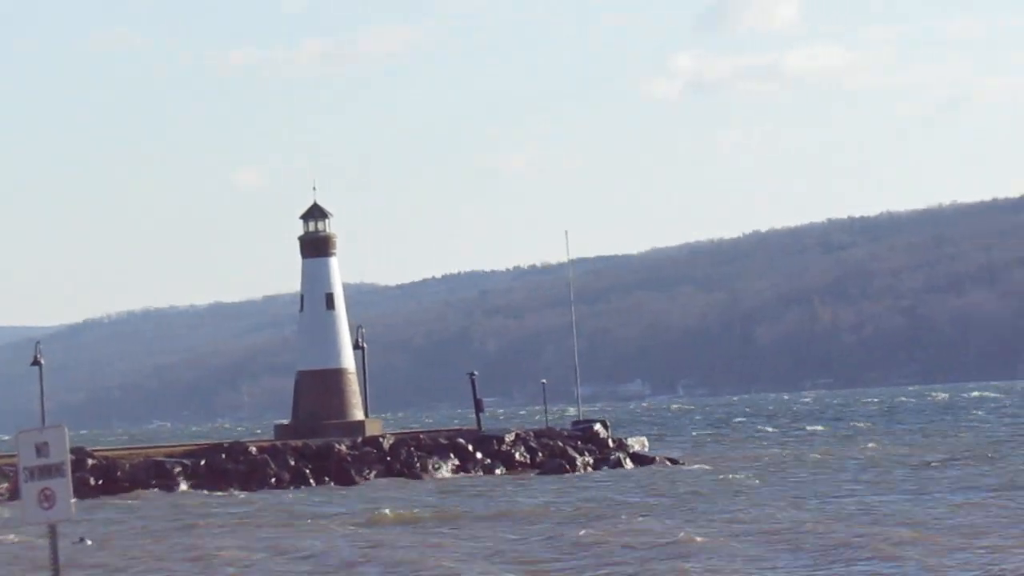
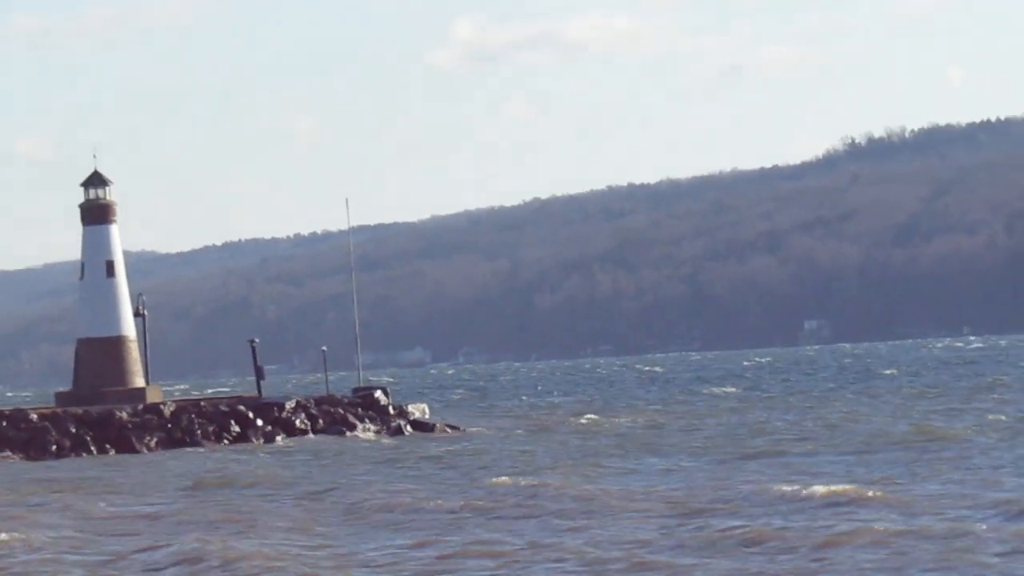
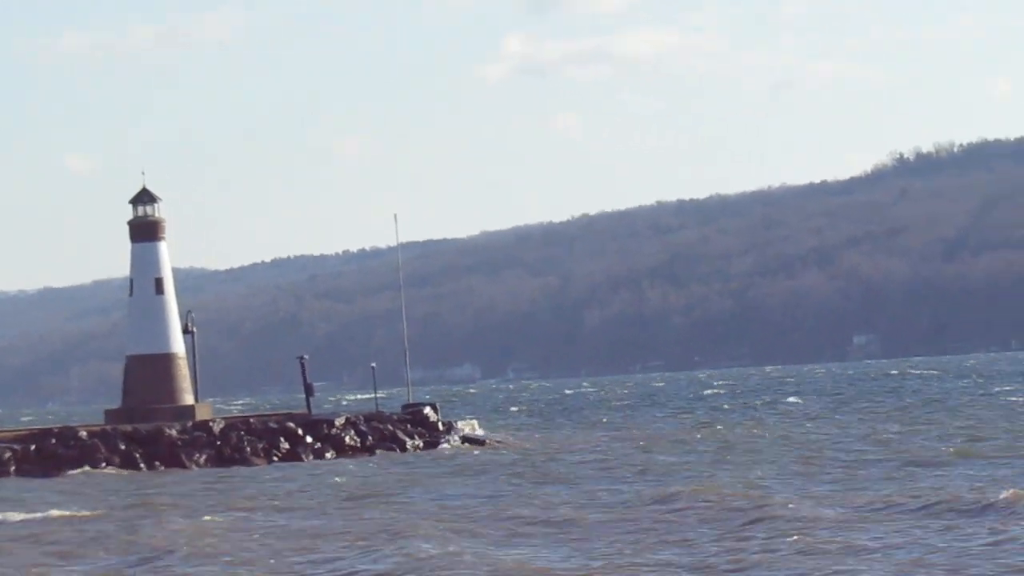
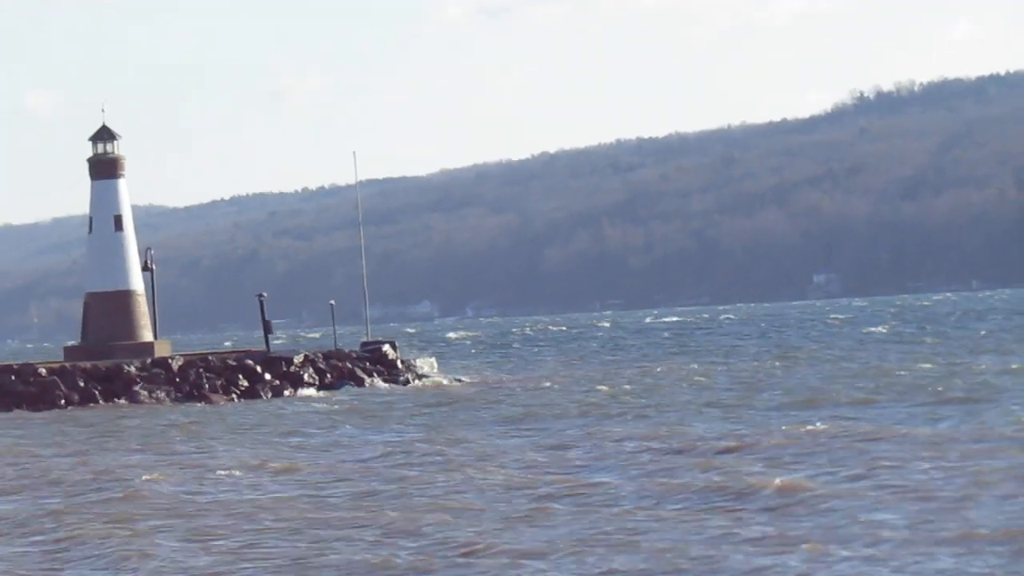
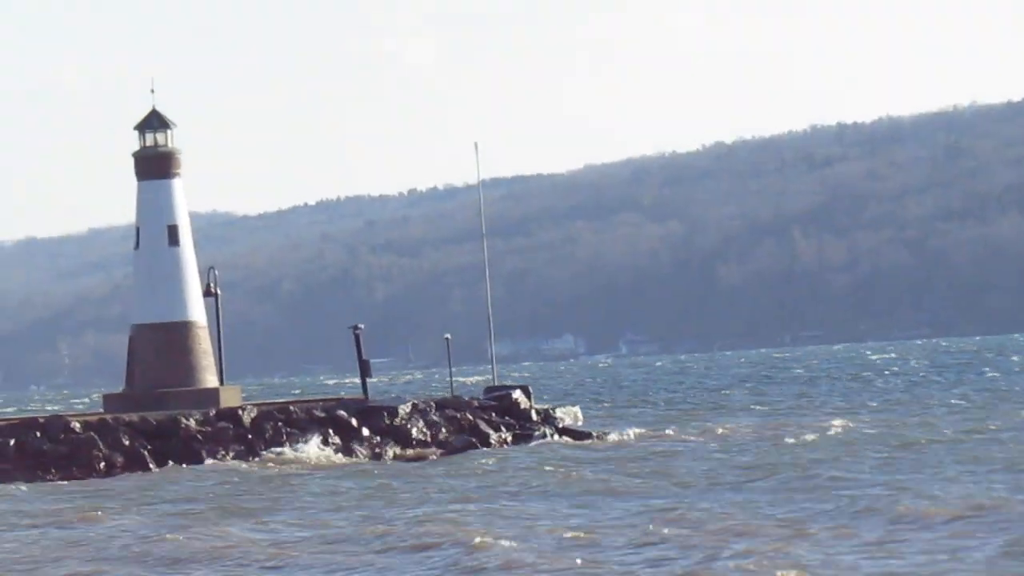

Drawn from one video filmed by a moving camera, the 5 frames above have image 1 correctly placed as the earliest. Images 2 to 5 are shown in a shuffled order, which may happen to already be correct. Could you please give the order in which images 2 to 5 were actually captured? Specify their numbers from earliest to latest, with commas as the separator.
3, 2, 4, 5
